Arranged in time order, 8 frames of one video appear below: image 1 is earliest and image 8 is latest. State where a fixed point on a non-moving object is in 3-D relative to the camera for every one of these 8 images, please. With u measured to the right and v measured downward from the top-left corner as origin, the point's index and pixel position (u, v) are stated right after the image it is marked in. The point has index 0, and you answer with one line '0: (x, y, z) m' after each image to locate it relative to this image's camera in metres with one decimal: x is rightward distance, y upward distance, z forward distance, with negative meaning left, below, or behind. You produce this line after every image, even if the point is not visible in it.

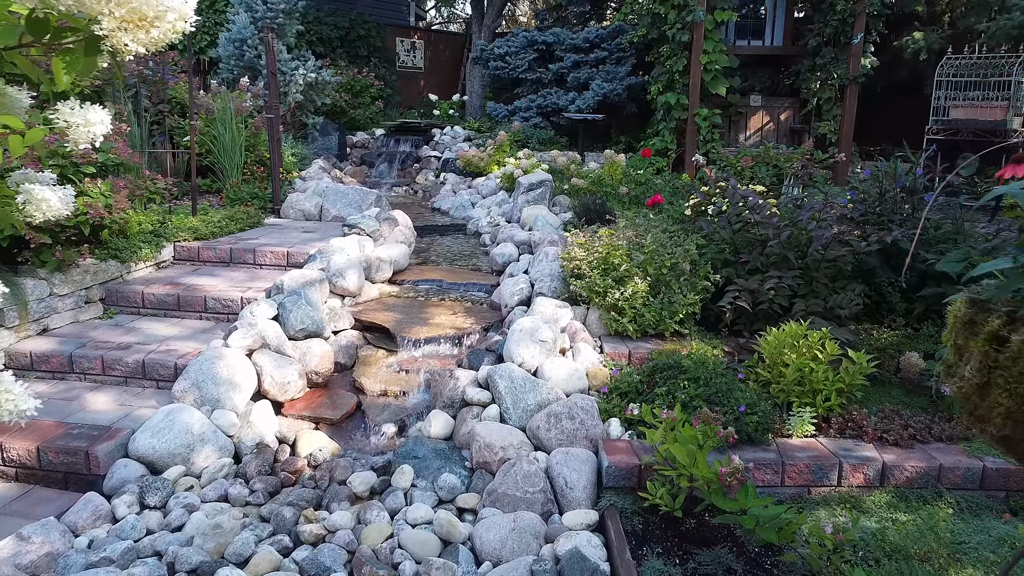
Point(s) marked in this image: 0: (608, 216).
0: (+0.7, +0.5, +6.2) m
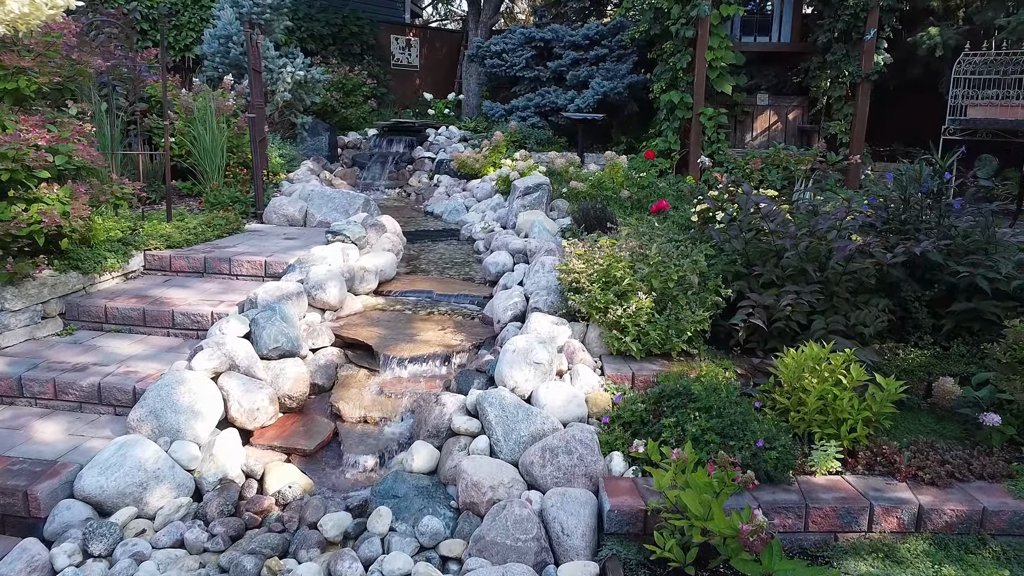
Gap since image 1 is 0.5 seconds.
0: (+0.7, +0.4, +5.8) m
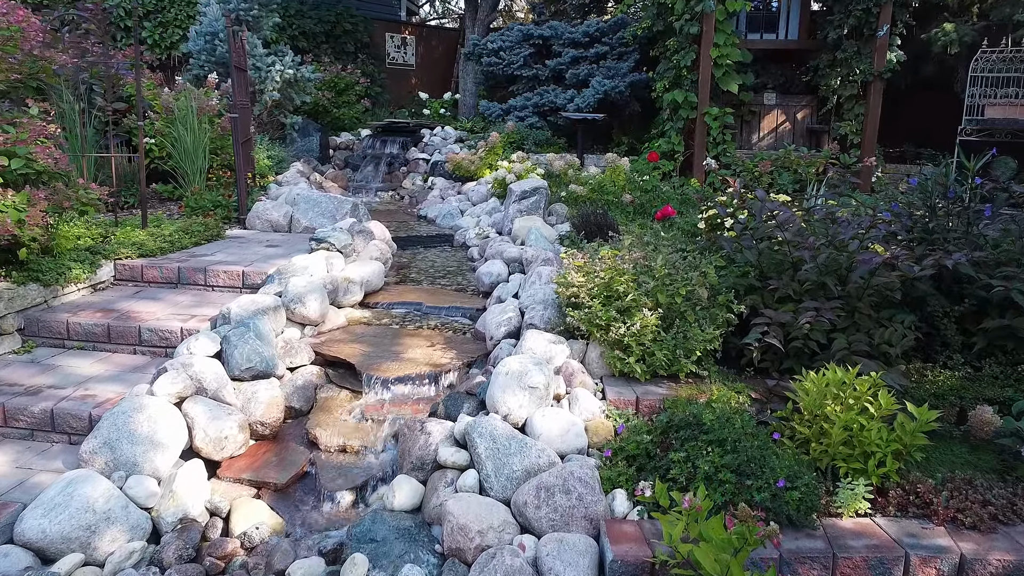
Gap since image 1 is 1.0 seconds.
0: (+0.6, +0.4, +5.5) m
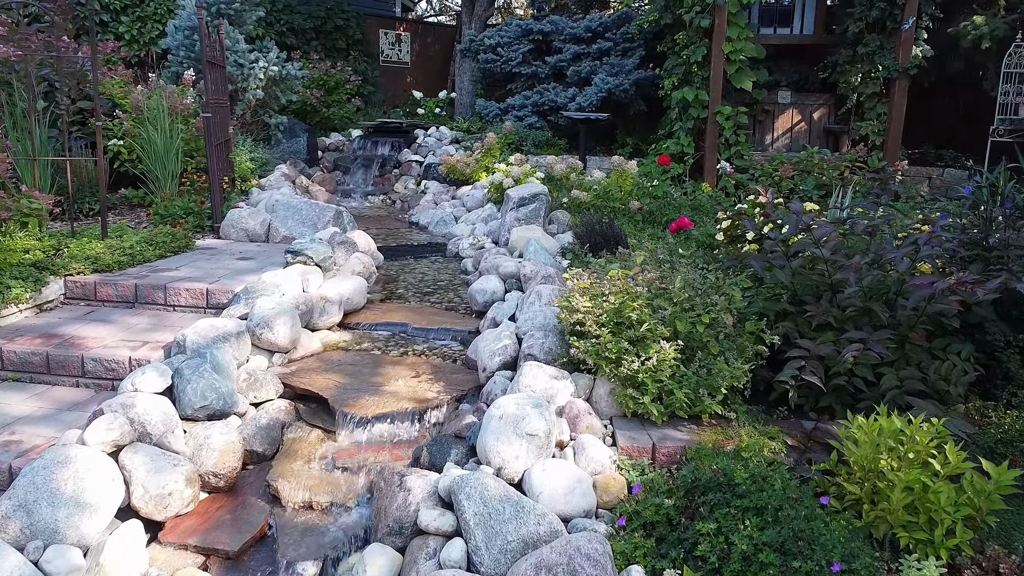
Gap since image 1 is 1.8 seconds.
0: (+0.6, +0.3, +4.9) m
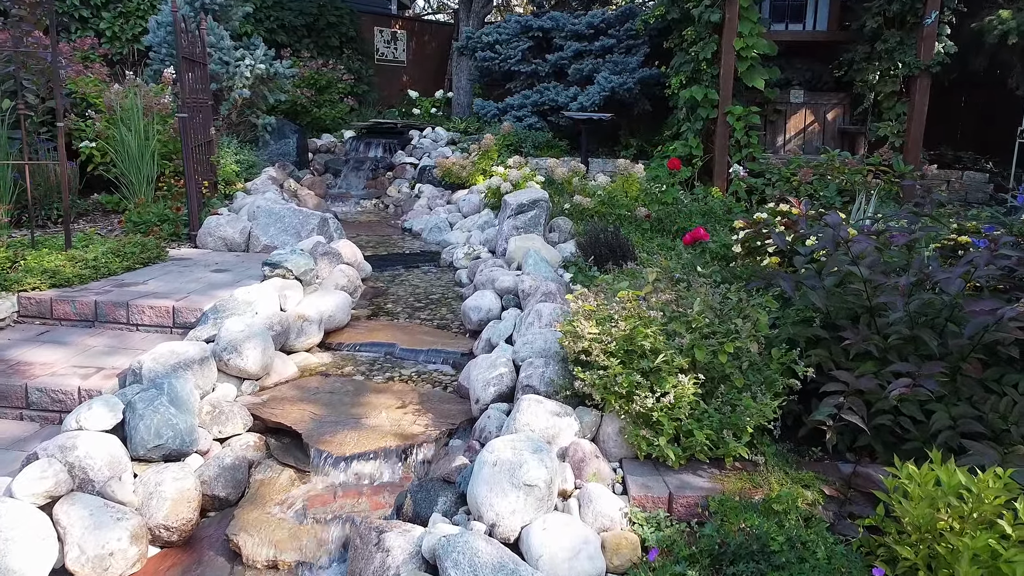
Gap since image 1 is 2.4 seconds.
0: (+0.6, +0.2, +4.5) m
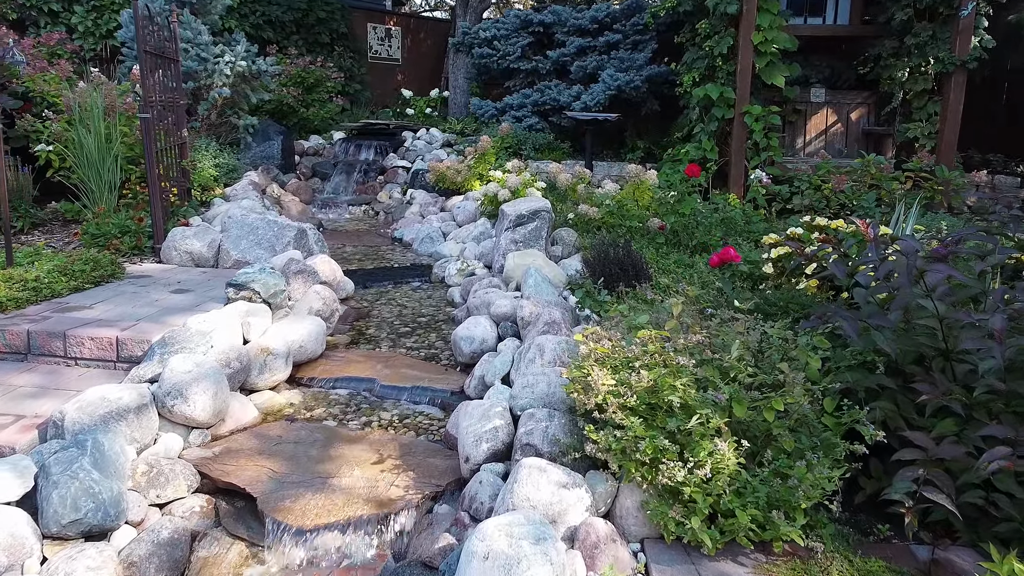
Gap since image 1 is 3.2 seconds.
0: (+0.6, +0.1, +4.0) m
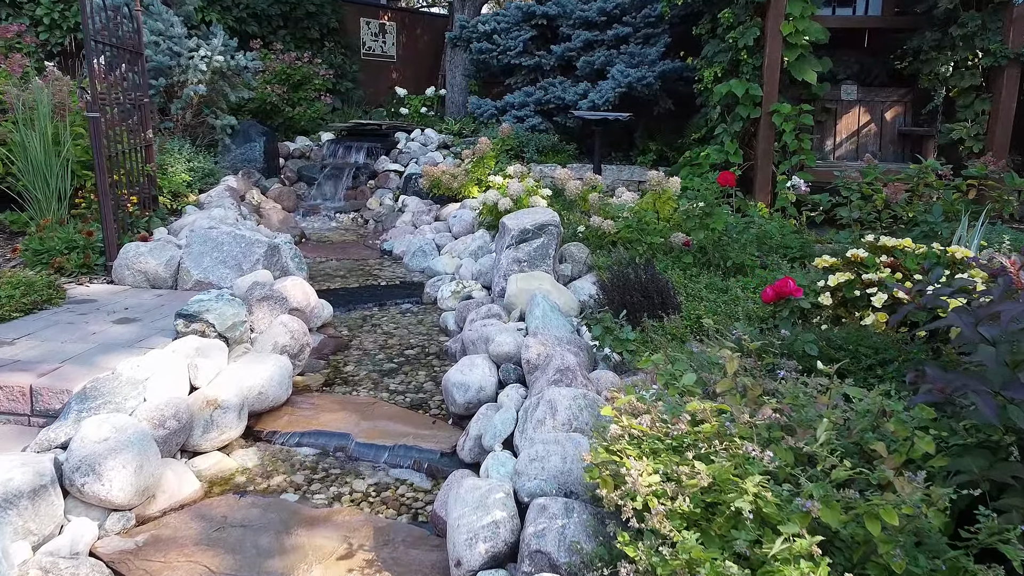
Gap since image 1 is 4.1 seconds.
0: (+0.6, -0.1, +3.3) m
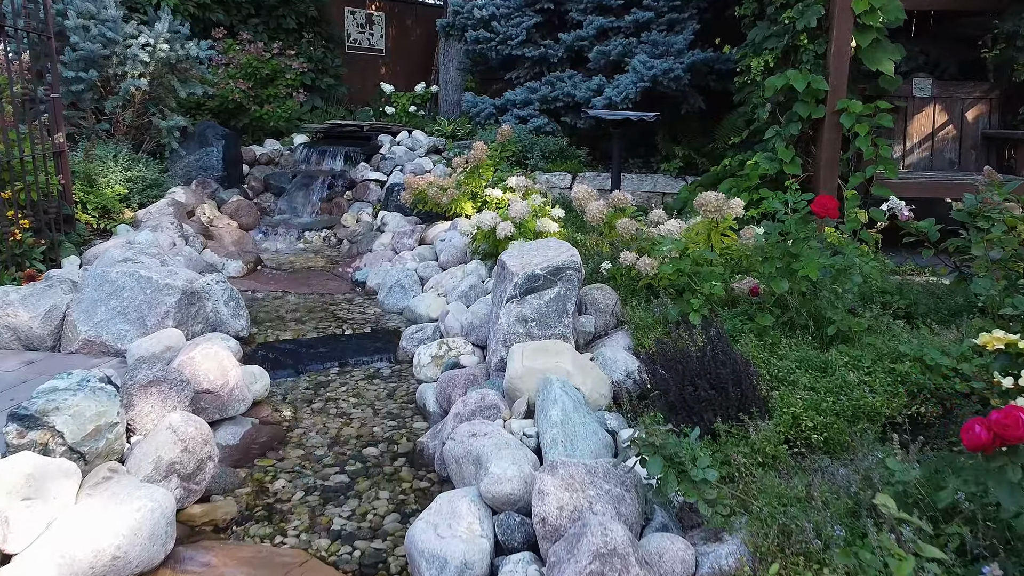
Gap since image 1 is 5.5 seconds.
0: (+0.6, -0.3, +2.2) m
